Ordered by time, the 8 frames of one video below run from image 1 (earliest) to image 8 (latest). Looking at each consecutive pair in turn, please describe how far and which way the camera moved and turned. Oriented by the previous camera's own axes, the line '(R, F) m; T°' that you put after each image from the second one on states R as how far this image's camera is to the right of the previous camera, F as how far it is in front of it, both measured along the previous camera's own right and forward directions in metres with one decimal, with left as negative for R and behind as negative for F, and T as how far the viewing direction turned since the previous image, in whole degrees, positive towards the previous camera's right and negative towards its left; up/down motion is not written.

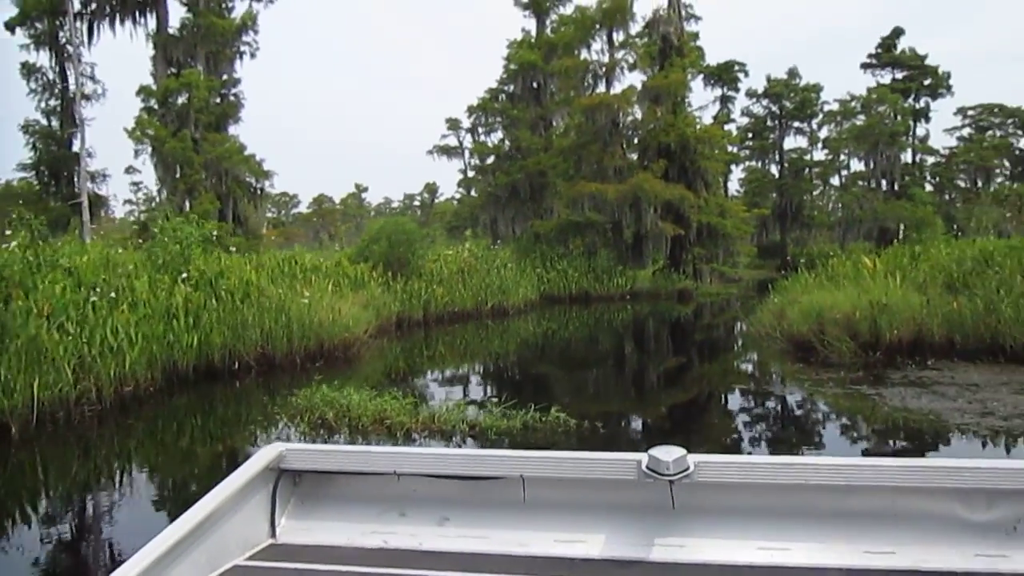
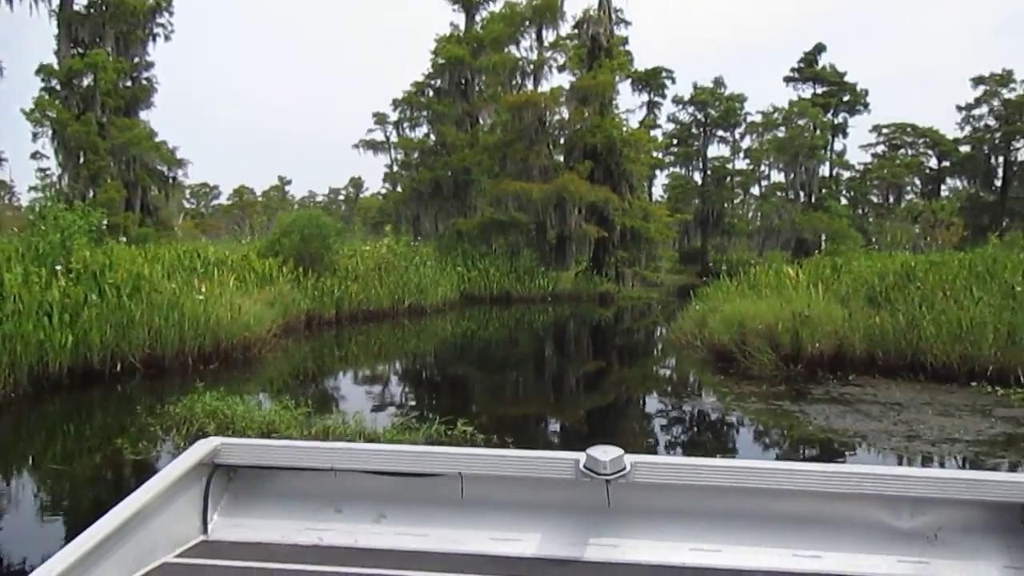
(0.0, +0.2) m; +5°
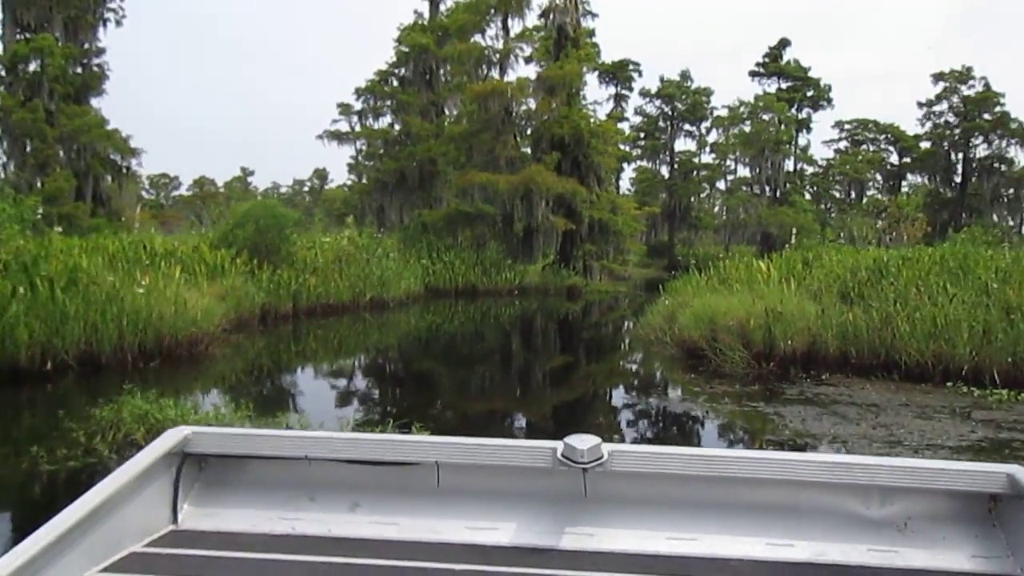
(0.0, +0.1) m; +2°
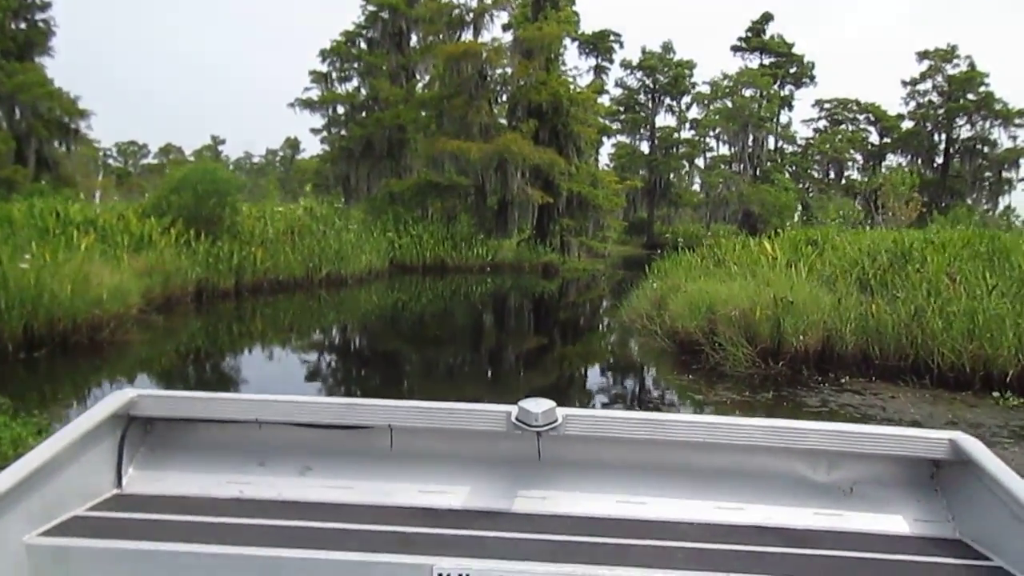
(0.0, +0.4) m; +2°
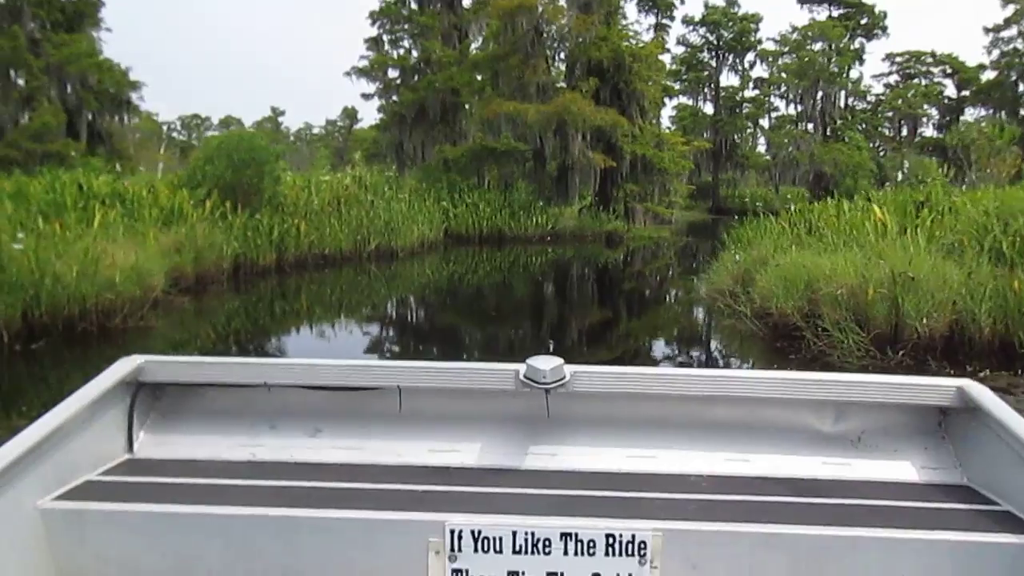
(0.0, +0.3) m; -4°
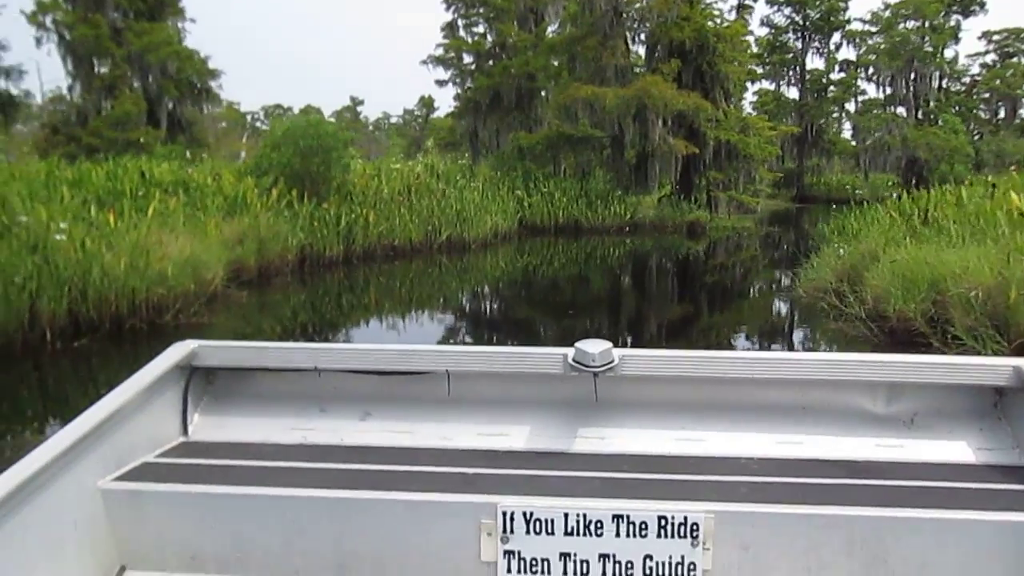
(0.0, +0.2) m; -5°
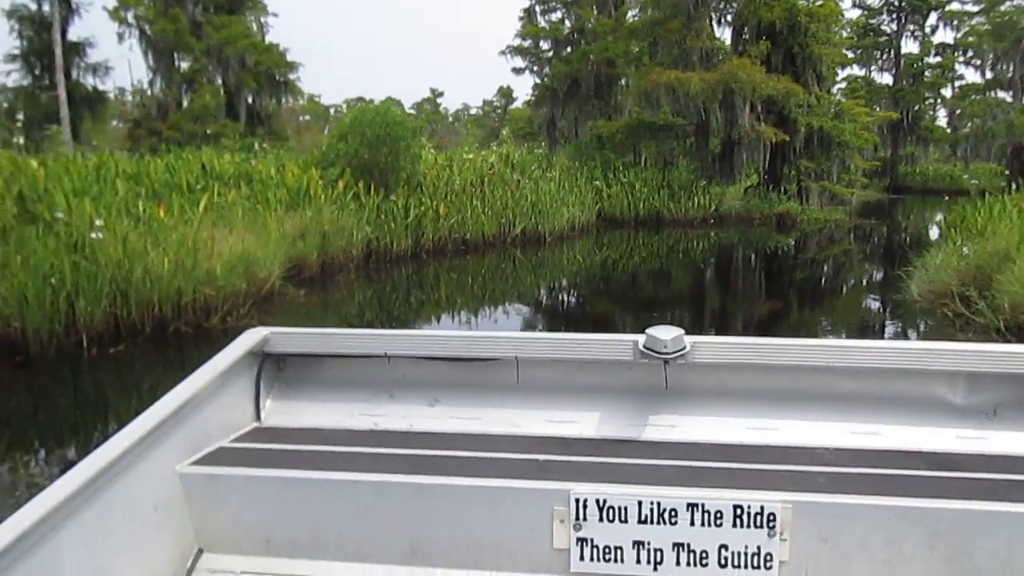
(0.0, +0.2) m; -5°
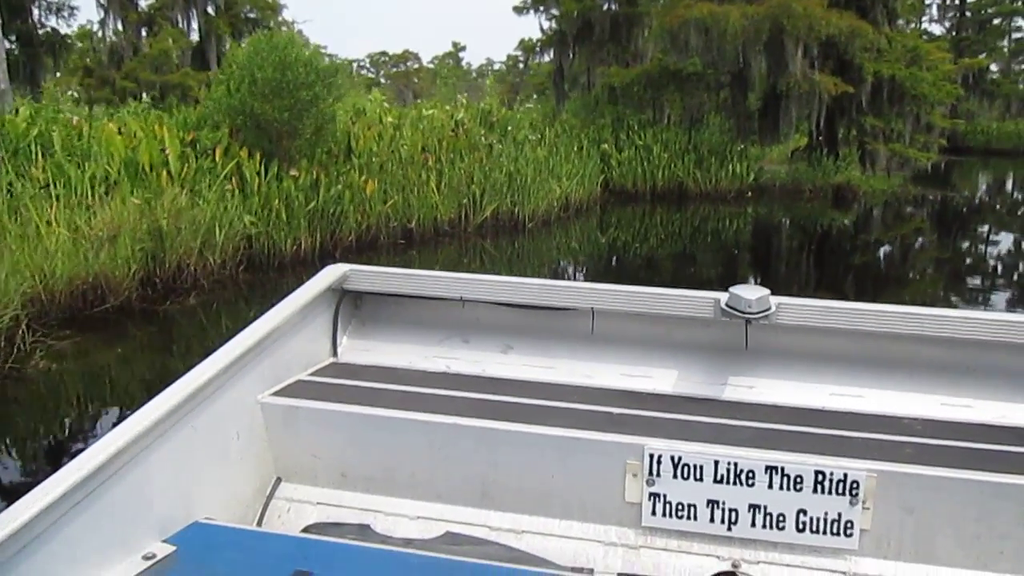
(+0.2, +1.0) m; -2°
